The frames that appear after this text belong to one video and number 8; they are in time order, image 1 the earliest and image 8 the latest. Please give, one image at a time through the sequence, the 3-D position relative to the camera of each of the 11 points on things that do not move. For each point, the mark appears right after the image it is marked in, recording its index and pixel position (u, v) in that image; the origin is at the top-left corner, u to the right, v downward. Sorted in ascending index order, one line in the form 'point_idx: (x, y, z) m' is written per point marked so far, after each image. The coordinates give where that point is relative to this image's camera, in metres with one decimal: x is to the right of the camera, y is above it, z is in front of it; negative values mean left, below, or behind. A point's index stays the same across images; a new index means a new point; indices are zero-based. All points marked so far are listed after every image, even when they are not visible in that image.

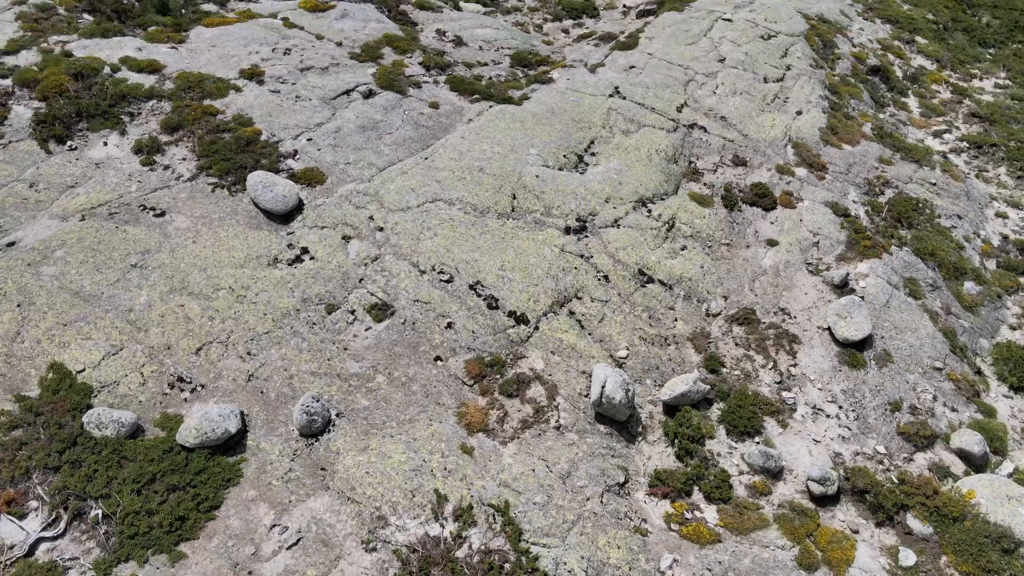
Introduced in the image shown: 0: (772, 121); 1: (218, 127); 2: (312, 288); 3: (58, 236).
0: (+5.0, +3.2, +9.8) m
1: (-4.8, +2.6, +8.3) m
2: (-2.6, 0.0, +6.7) m
3: (-5.9, +0.7, +6.7) m
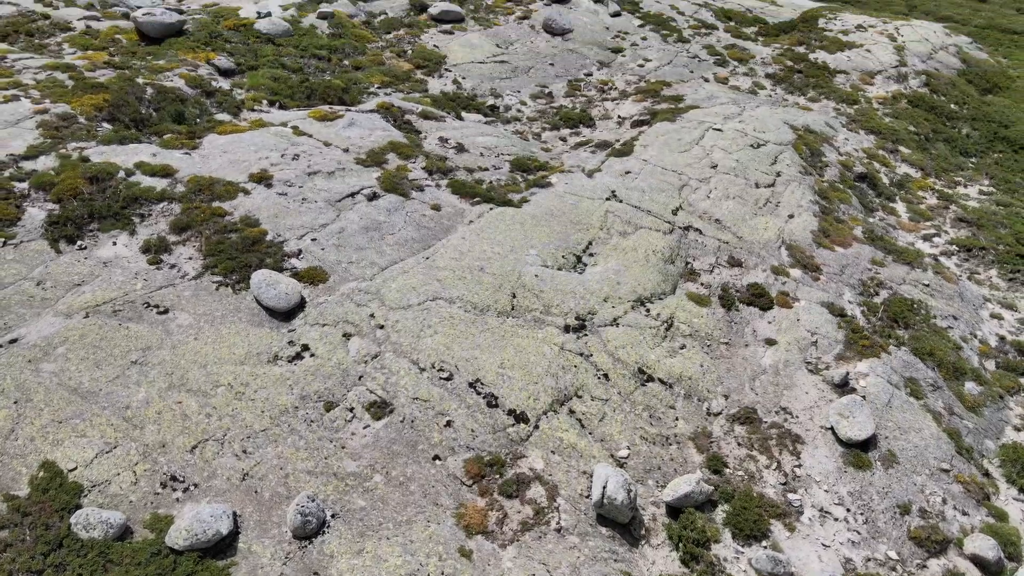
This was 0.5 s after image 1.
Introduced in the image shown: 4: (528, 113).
0: (+5.0, +1.3, +10.3) m
1: (-4.8, +1.0, +8.7) m
2: (-2.6, -1.2, +6.6) m
3: (-5.8, -0.6, +6.8) m
4: (+0.5, +5.9, +17.2) m
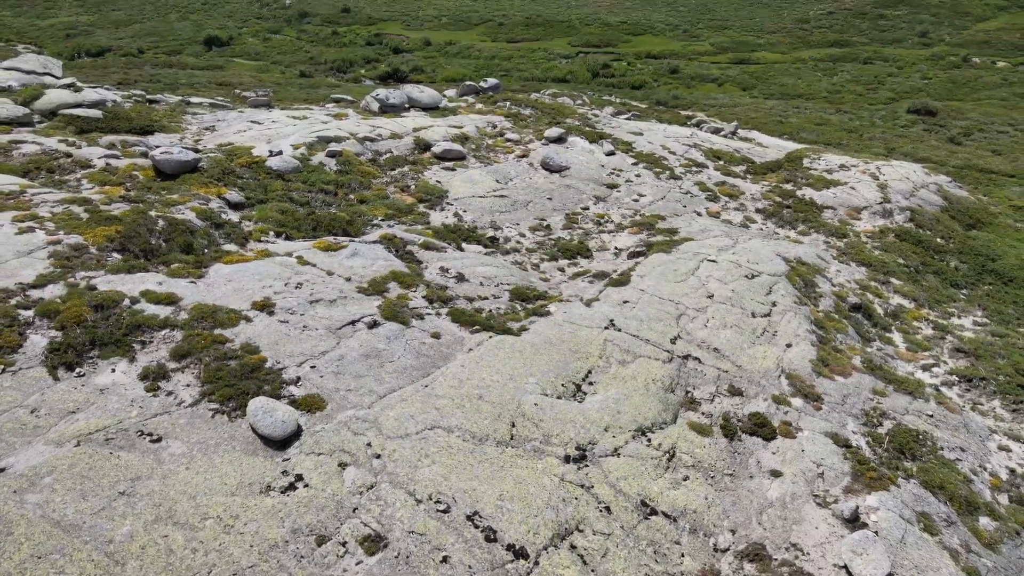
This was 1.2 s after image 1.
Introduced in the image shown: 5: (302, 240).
0: (+5.0, -1.3, +10.4) m
1: (-4.8, -1.1, +8.8) m
2: (-2.6, -2.8, +6.3) m
3: (-5.9, -2.2, +6.6) m
4: (+0.5, +1.6, +18.2) m
5: (-6.2, +1.4, +15.0) m
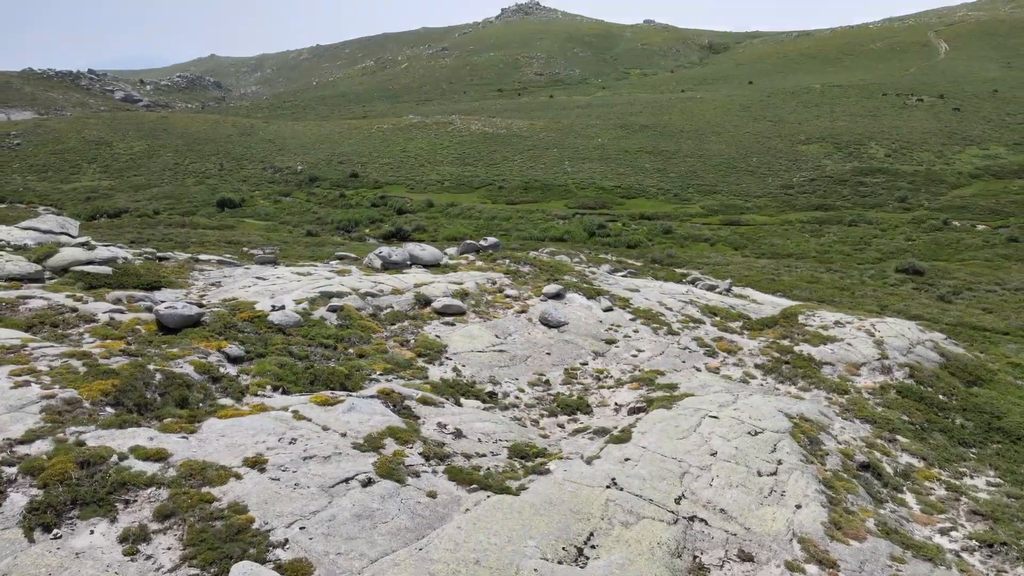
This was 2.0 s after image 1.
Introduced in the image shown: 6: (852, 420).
0: (+5.0, -4.3, +9.9) m
1: (-4.8, -3.7, +8.4) m
2: (-2.6, -4.6, +5.5) m
3: (-5.9, -4.0, +6.0) m
4: (+0.5, -3.8, +18.2) m
5: (-6.2, -3.1, +15.1) m
6: (+10.2, -4.1, +15.9) m
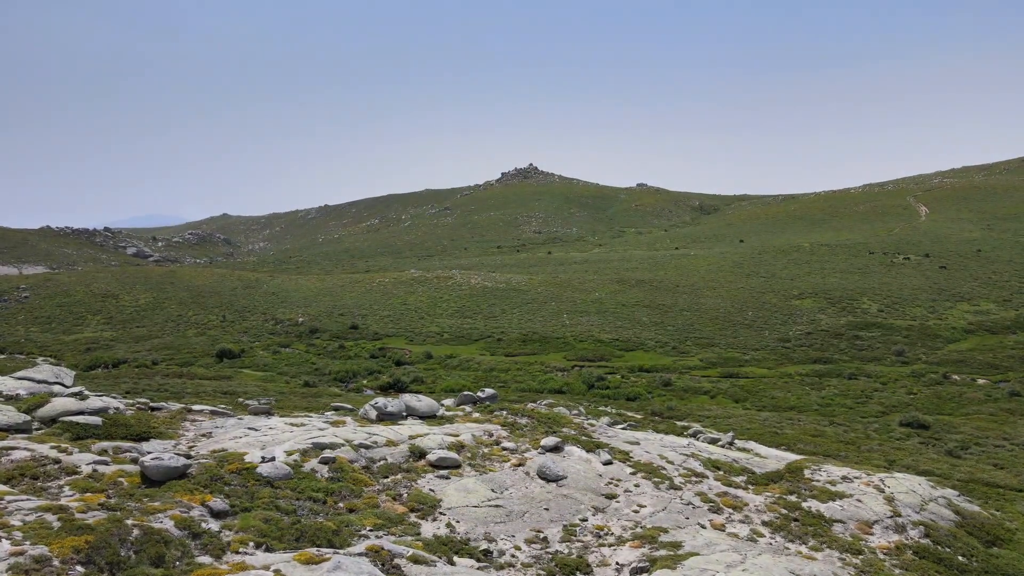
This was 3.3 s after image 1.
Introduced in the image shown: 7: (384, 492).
0: (+4.8, -7.0, +9.2) m
1: (-4.9, -5.9, +7.9) m
2: (-2.7, -5.9, +4.9) m
3: (-6.0, -5.6, +5.5) m
4: (+0.3, -8.9, +17.2) m
5: (-6.3, -7.2, +14.4) m
6: (+10.1, -8.5, +15.0) m
7: (-4.8, -7.7, +19.6) m
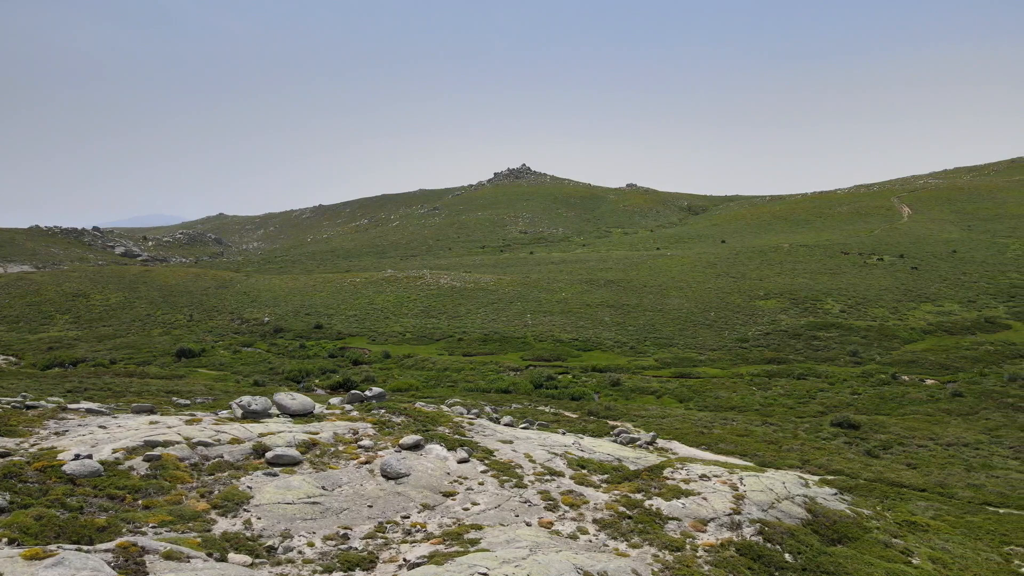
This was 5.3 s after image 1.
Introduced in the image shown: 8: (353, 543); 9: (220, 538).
0: (-2.3, -7.0, +9.3) m
1: (-12.0, -5.8, +8.0) m
2: (-9.8, -5.9, +5.0) m
3: (-13.1, -5.5, +5.6) m
4: (-6.8, -8.9, +17.4) m
5: (-13.4, -7.2, +14.6) m
6: (+3.0, -8.5, +15.2) m
7: (-11.9, -7.7, +19.8) m
8: (-5.6, -9.1, +18.5) m
9: (-9.5, -8.2, +17.1) m
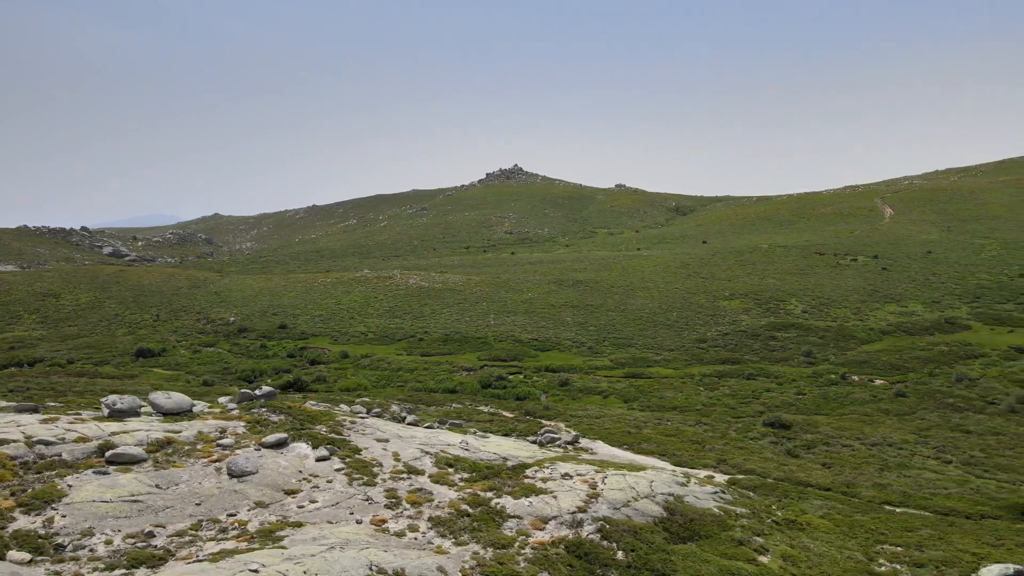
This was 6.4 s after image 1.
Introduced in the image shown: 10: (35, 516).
0: (-9.3, -6.9, +9.5) m
1: (-19.0, -5.8, +8.1) m
2: (-16.8, -5.8, +5.1) m
3: (-20.1, -5.5, +5.7) m
4: (-13.9, -8.8, +17.5) m
5: (-20.5, -7.1, +14.7) m
6: (-4.1, -8.4, +15.3) m
7: (-19.0, -7.6, +19.9) m
8: (-12.7, -9.1, +18.7) m
9: (-16.6, -8.1, +17.2) m
10: (-17.0, -8.1, +18.7) m
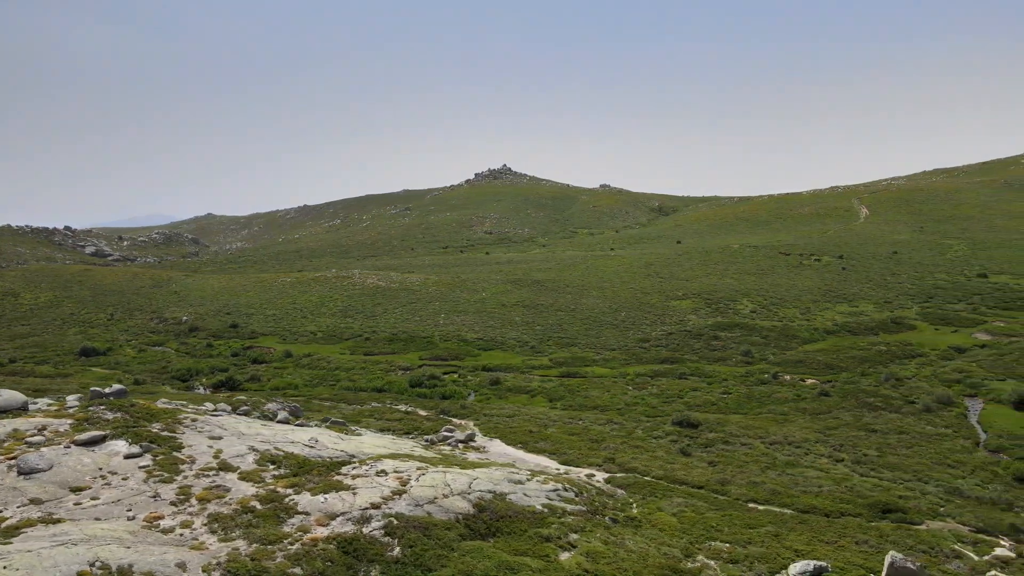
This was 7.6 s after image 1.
0: (-19.0, -6.8, +9.6) m
1: (-28.7, -5.7, +8.3) m
2: (-26.5, -5.8, +5.3) m
3: (-29.8, -5.4, +5.8) m
4: (-23.6, -8.7, +17.7) m
5: (-30.2, -7.0, +14.8) m
6: (-13.8, -8.4, +15.5) m
7: (-28.7, -7.5, +20.0) m
8: (-22.4, -9.0, +18.8) m
9: (-26.3, -8.1, +17.4) m
10: (-26.7, -8.0, +18.9) m
